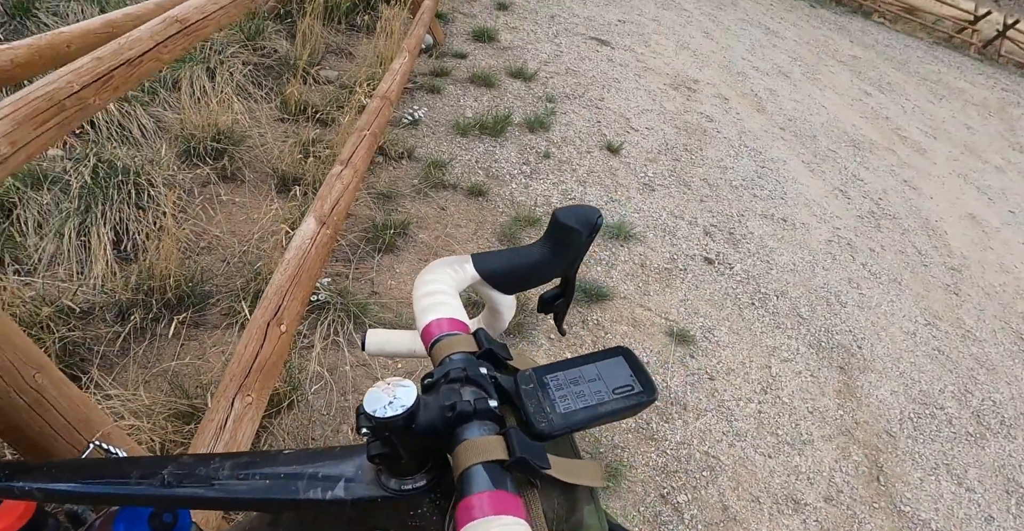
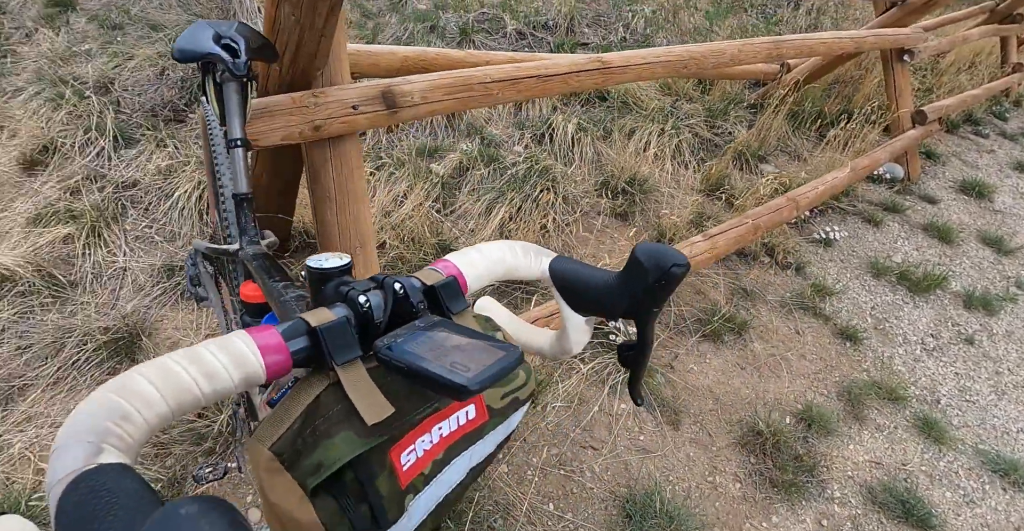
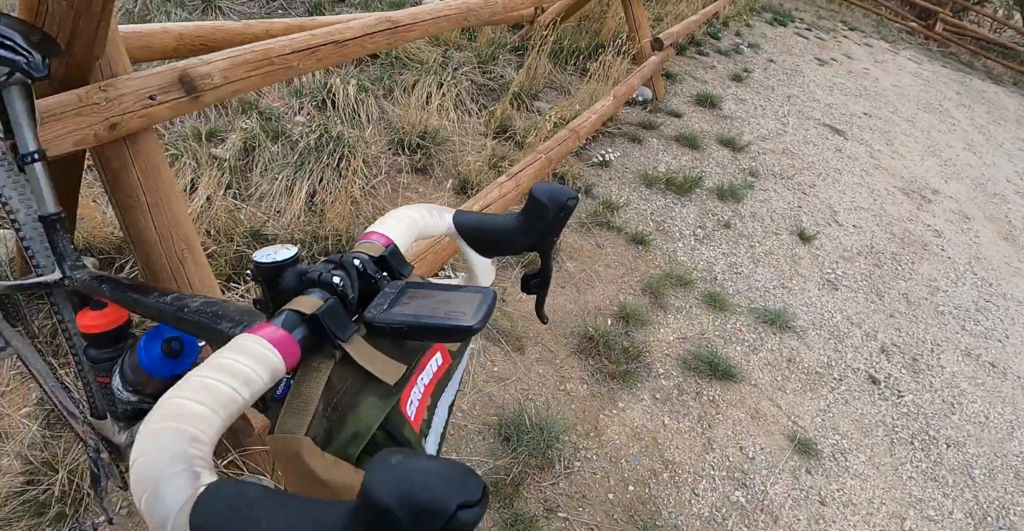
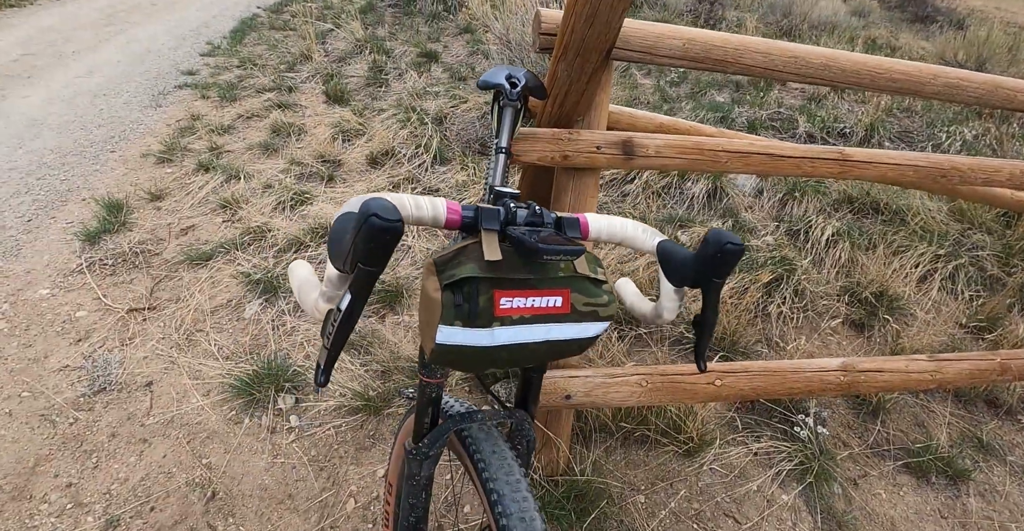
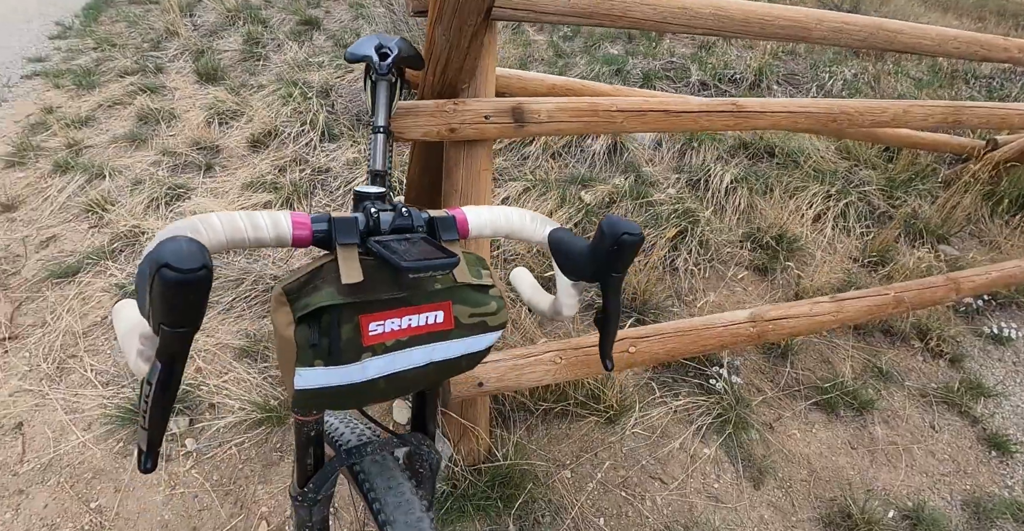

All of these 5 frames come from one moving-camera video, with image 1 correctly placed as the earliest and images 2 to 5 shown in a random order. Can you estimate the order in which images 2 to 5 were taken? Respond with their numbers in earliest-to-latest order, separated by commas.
3, 2, 5, 4
